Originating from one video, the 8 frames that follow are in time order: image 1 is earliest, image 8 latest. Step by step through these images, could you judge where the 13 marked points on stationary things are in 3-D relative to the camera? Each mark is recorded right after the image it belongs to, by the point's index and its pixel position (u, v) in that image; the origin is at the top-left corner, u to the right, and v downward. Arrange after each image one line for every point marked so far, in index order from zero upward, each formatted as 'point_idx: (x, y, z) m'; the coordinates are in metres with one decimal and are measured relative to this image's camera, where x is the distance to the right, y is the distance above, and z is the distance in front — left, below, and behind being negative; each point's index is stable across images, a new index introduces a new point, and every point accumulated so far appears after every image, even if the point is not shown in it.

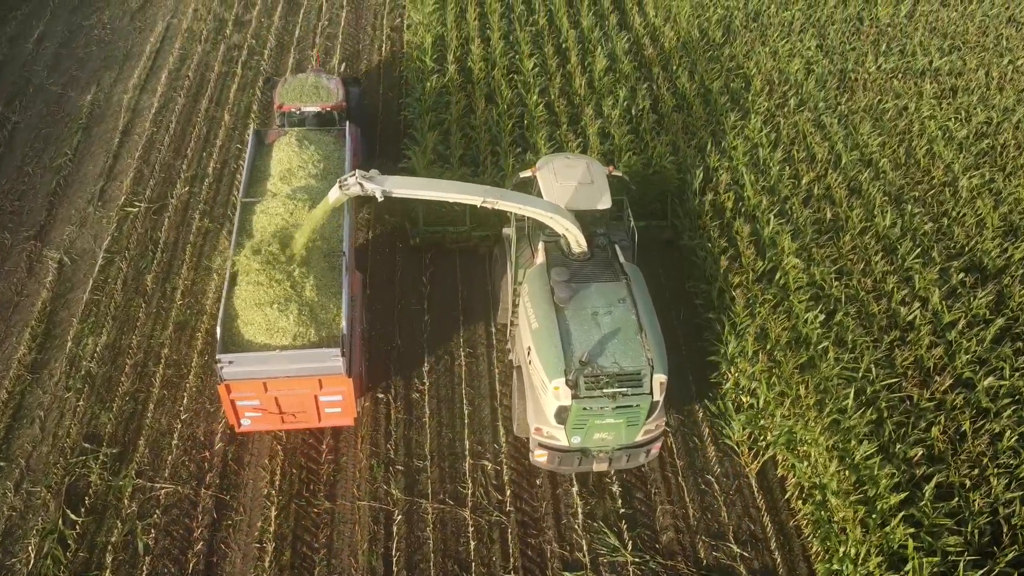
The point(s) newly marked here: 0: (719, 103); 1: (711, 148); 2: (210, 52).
0: (+2.6, +2.3, +10.0) m
1: (+2.3, +1.6, +9.5) m
2: (-4.3, +3.4, +11.7) m
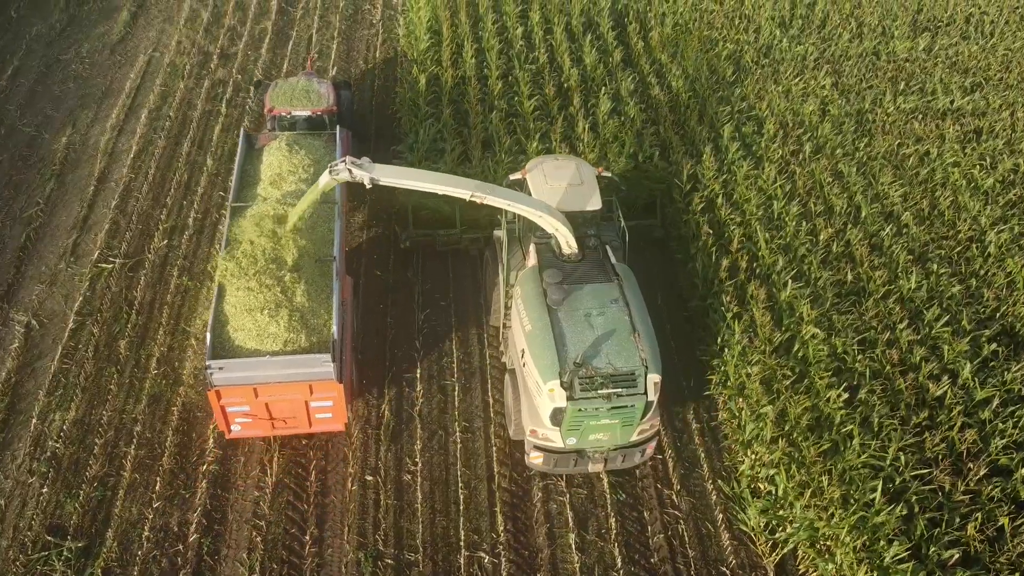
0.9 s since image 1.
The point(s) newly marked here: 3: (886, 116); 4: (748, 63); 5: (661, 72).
0: (+2.5, +1.6, +9.4) m
1: (+2.3, +0.9, +8.9) m
2: (-4.4, +2.7, +11.1) m
3: (+4.7, +2.2, +10.2) m
4: (+3.1, +3.0, +10.9) m
5: (+2.0, +2.9, +10.8) m
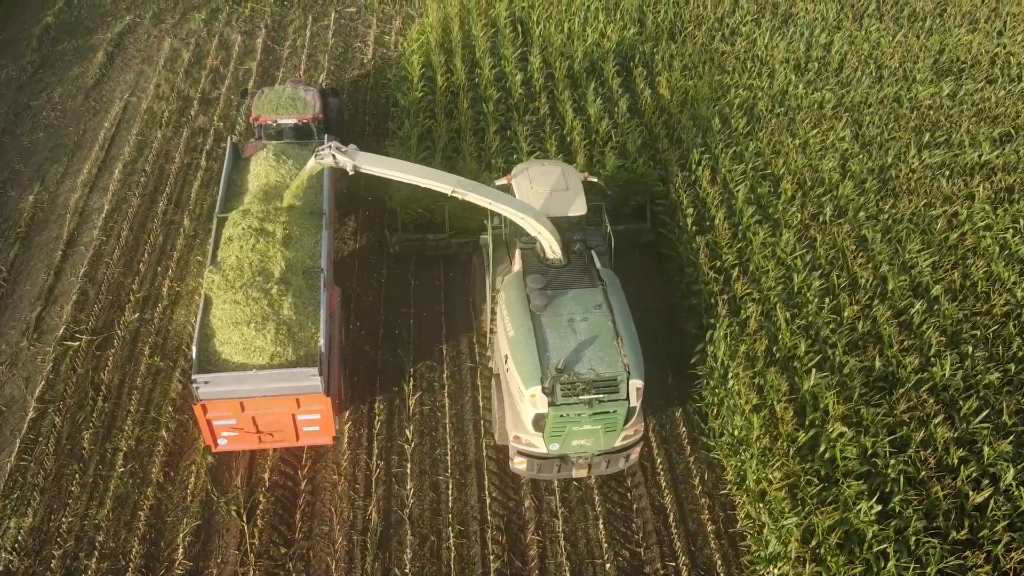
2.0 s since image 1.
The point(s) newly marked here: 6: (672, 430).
0: (+2.5, +0.8, +8.8) m
1: (+2.3, +0.1, +8.2) m
2: (-4.4, +1.9, +10.4) m
3: (+4.7, +1.4, +9.5) m
4: (+3.1, +2.2, +10.2) m
5: (+2.0, +2.0, +10.1) m
6: (+1.6, -1.4, +8.0) m
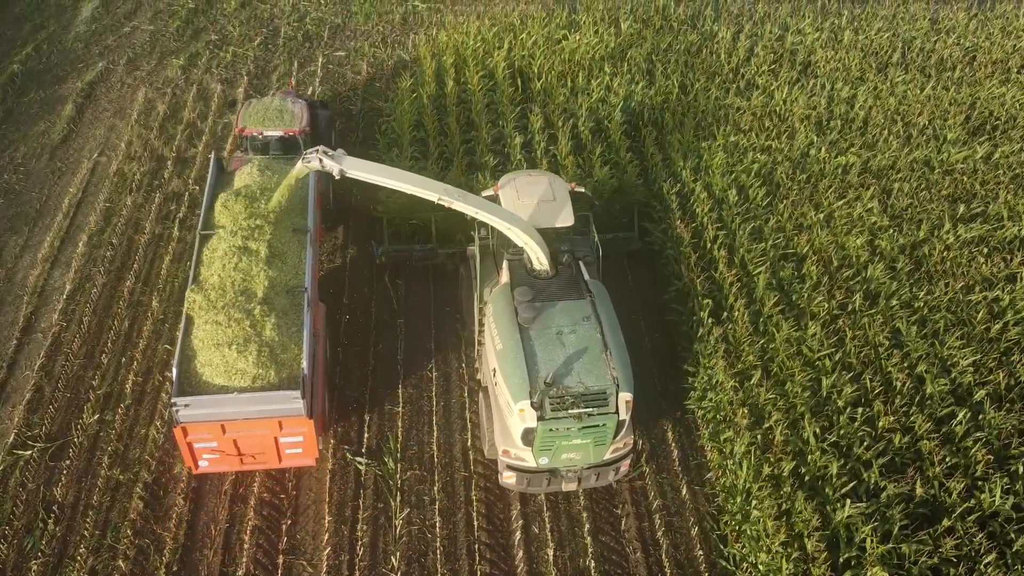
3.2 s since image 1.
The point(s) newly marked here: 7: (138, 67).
0: (+2.5, -0.1, +8.0) m
1: (+2.3, -0.8, +7.4) m
2: (-4.4, +1.0, +9.6) m
3: (+4.7, +0.4, +8.7) m
4: (+3.1, +1.3, +9.4) m
5: (+1.9, +1.1, +9.3) m
6: (+1.6, -2.4, +7.2) m
7: (-5.3, +3.2, +11.6) m
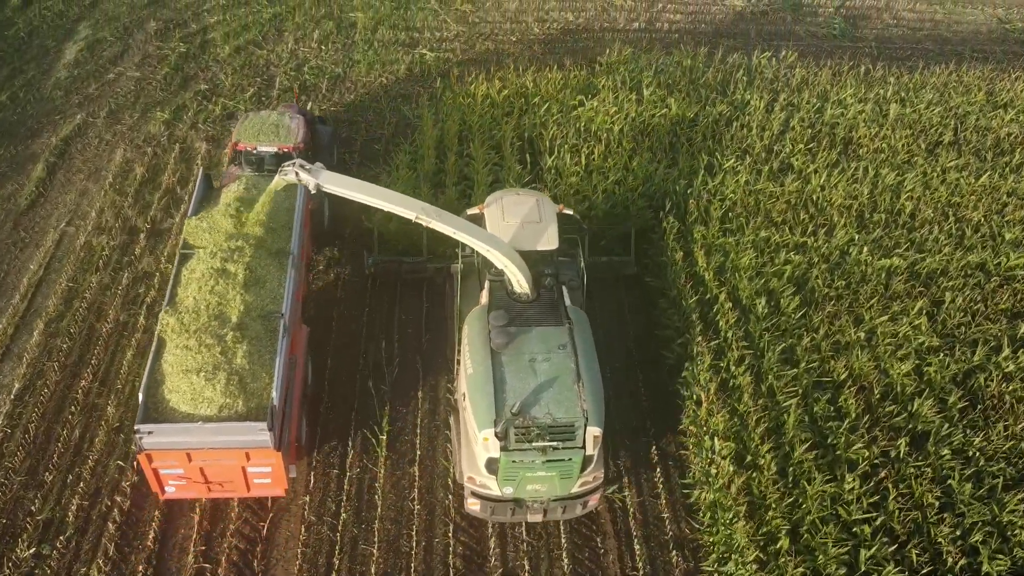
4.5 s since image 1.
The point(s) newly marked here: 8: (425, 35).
0: (+2.5, -1.4, +7.0) m
1: (+2.2, -2.0, +6.4) m
2: (-4.4, 0.0, +8.8) m
3: (+4.6, -0.9, +7.6) m
4: (+3.1, 0.0, +8.4) m
5: (+2.0, -0.1, +8.3) m
6: (+1.4, -3.5, +6.2) m
7: (-5.2, +2.2, +10.7) m
8: (-1.4, +4.0, +12.7) m
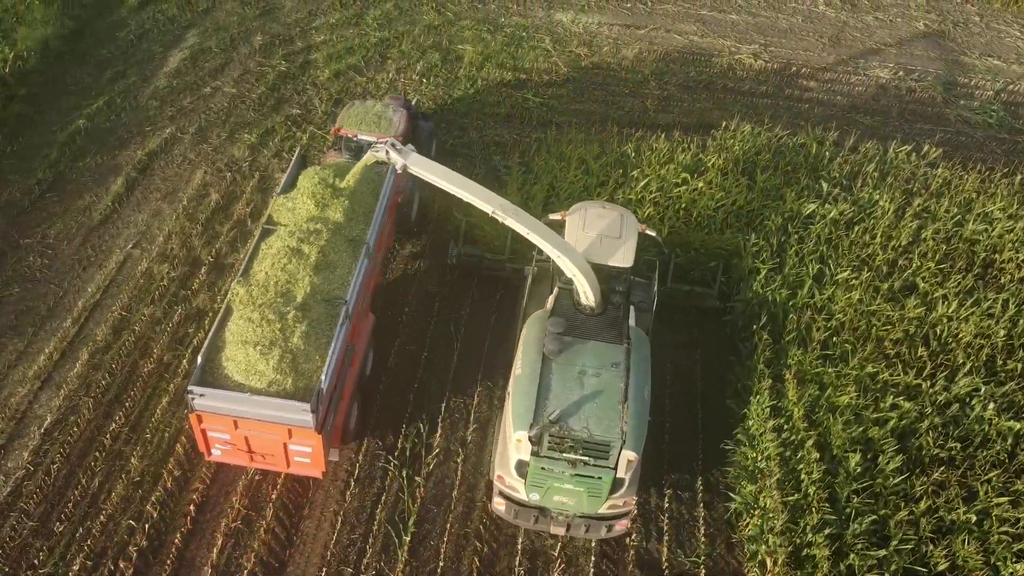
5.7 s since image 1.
0: (+2.6, -2.6, +5.9) m
1: (+2.2, -3.3, +5.4) m
2: (-3.7, -0.3, +8.5) m
3: (+4.9, -2.5, +6.3) m
4: (+3.6, -1.4, +7.2) m
5: (+2.5, -1.3, +7.2) m
6: (+1.2, -4.6, +5.3) m
7: (-3.9, +1.9, +10.5) m
8: (+0.3, +3.1, +12.0) m
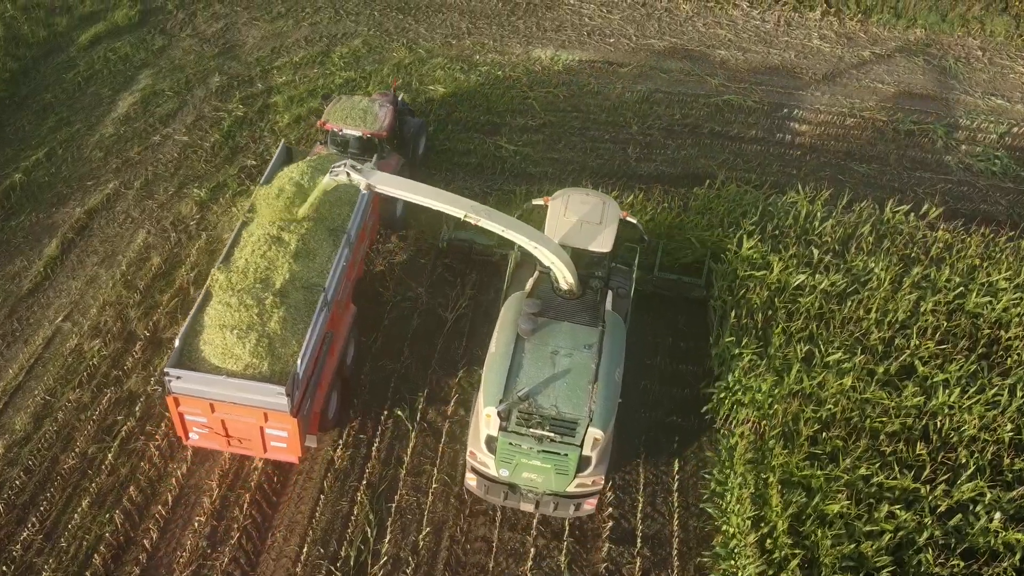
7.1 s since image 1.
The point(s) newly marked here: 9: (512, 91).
0: (+2.2, -3.4, +5.1) m
1: (+1.8, -4.1, +4.6) m
2: (-4.1, -1.1, +7.7) m
3: (+4.5, -3.3, +5.5) m
4: (+3.3, -2.2, +6.4) m
5: (+2.1, -2.1, +6.5) m
6: (+0.8, -5.4, +4.5) m
7: (-4.3, +1.1, +9.7) m
8: (-0.1, +2.3, +11.3) m
9: (0.0, +2.8, +11.7) m
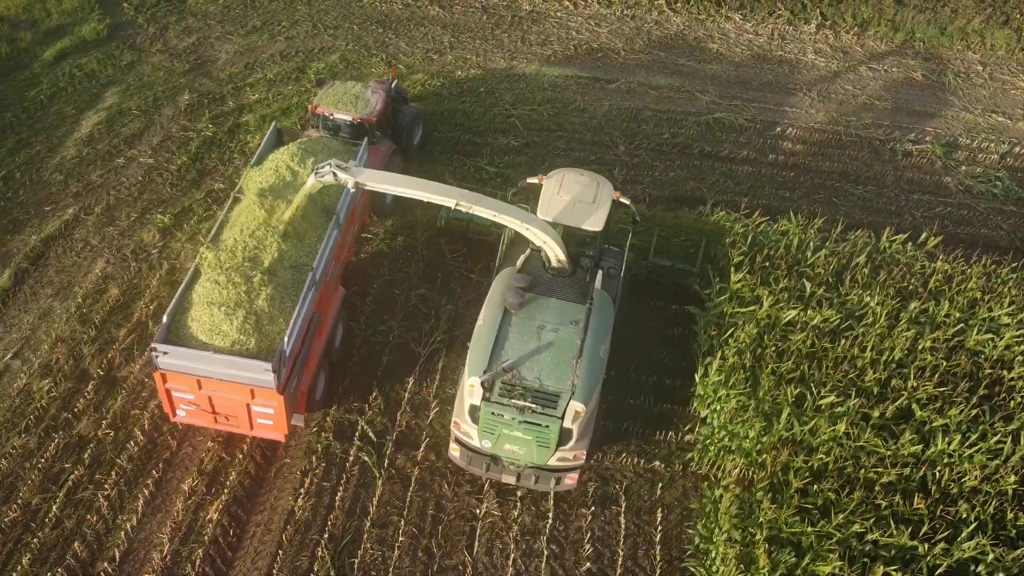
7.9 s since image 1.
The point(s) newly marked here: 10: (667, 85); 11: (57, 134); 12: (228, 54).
0: (+2.0, -3.8, +4.7) m
1: (+1.6, -4.4, +4.2) m
2: (-4.3, -1.5, +7.3) m
3: (+4.3, -3.6, +5.1) m
4: (+3.0, -2.5, +6.0) m
5: (+1.8, -2.5, +6.1) m
6: (+0.6, -5.8, +4.1) m
7: (-4.6, +0.8, +9.3) m
8: (-0.3, +2.0, +10.8) m
9: (-0.2, +2.5, +11.3) m
10: (+2.3, +3.1, +12.2) m
11: (-5.7, +1.9, +10.2) m
12: (-4.1, +3.4, +11.8) m
